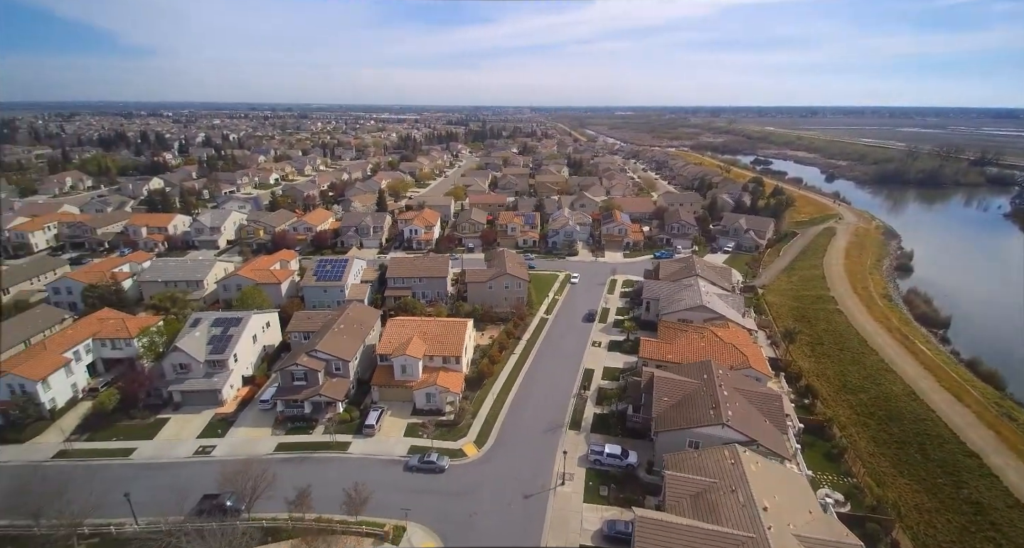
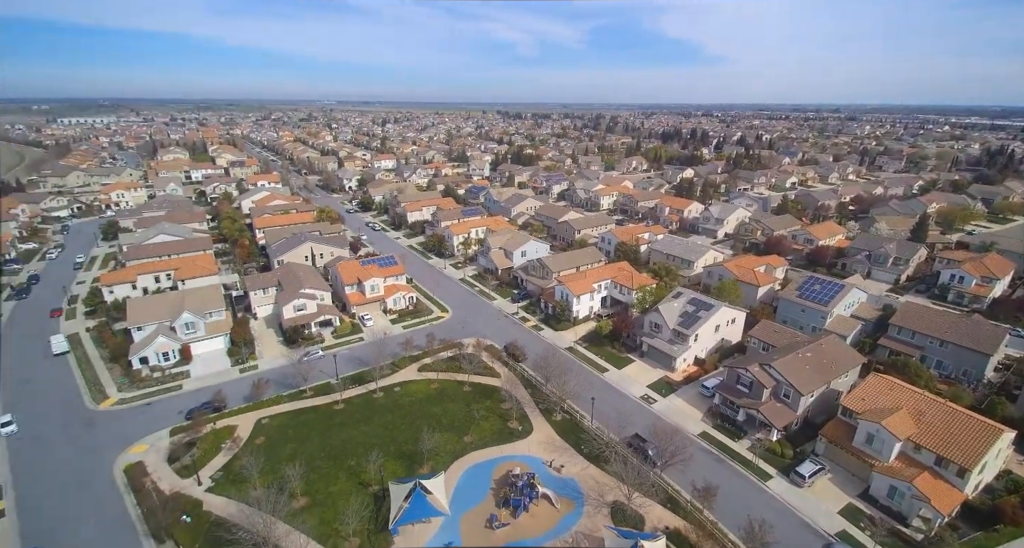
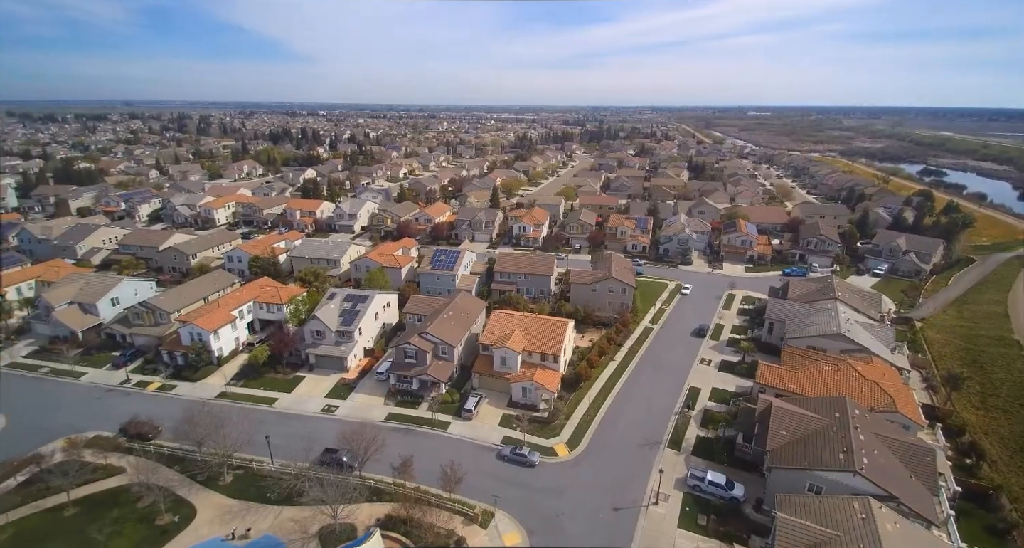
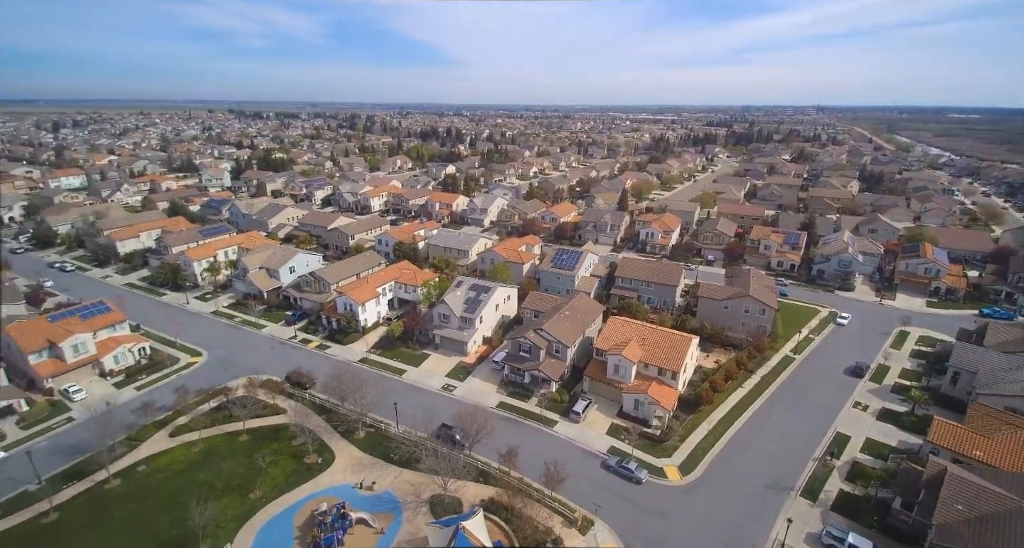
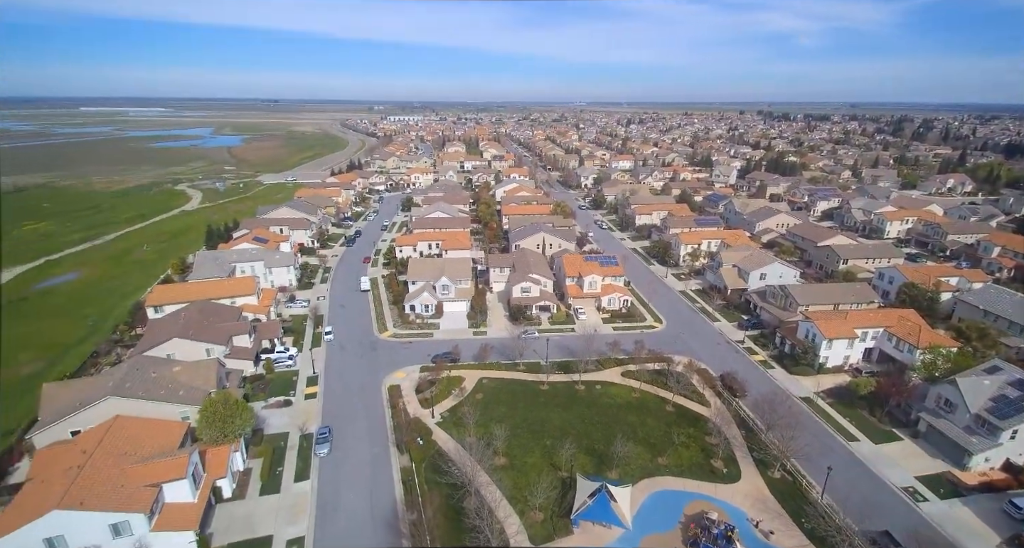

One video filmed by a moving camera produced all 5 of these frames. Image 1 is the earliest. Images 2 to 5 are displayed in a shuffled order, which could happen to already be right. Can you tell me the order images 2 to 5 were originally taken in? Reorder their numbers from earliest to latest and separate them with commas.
3, 4, 2, 5
